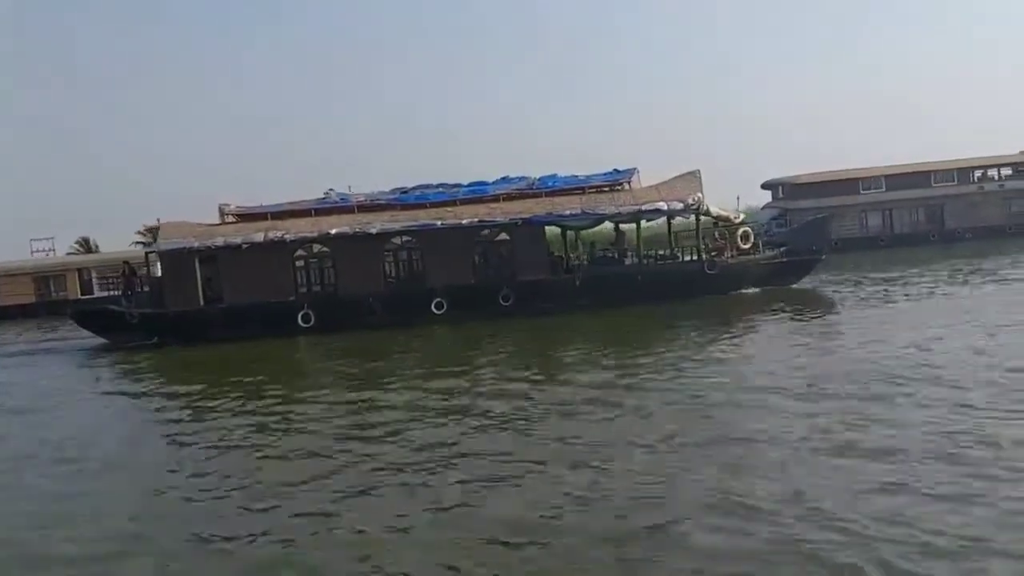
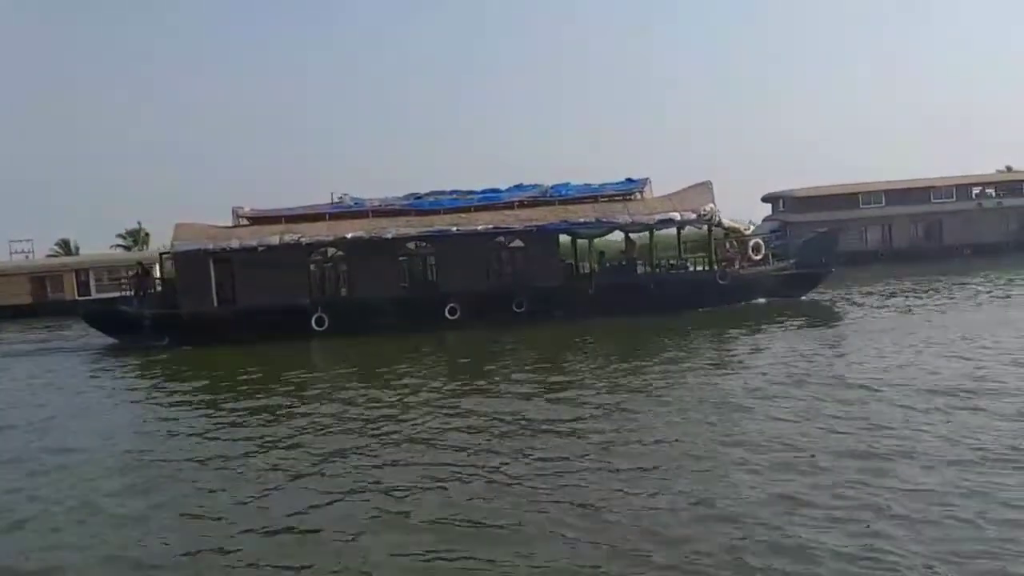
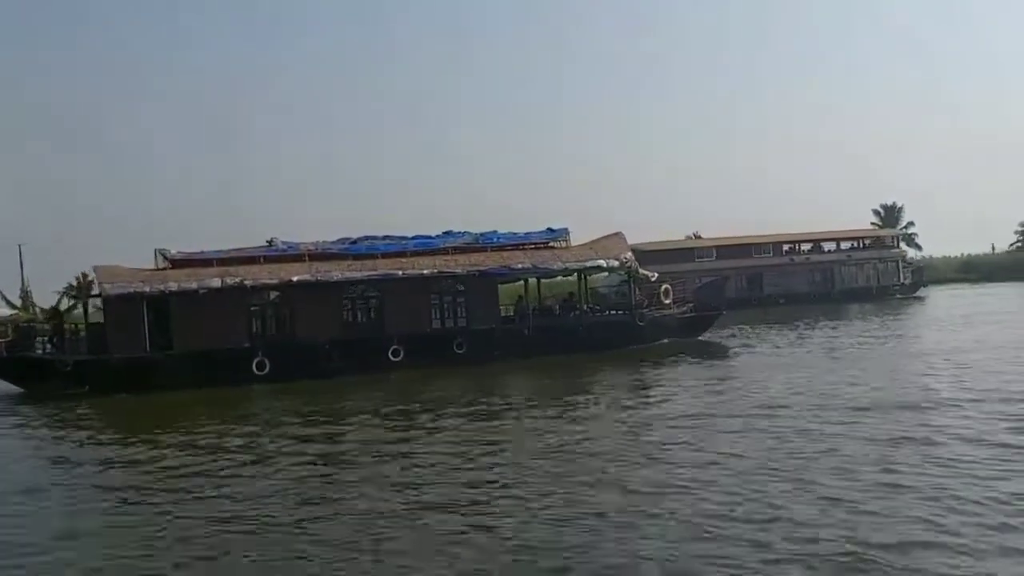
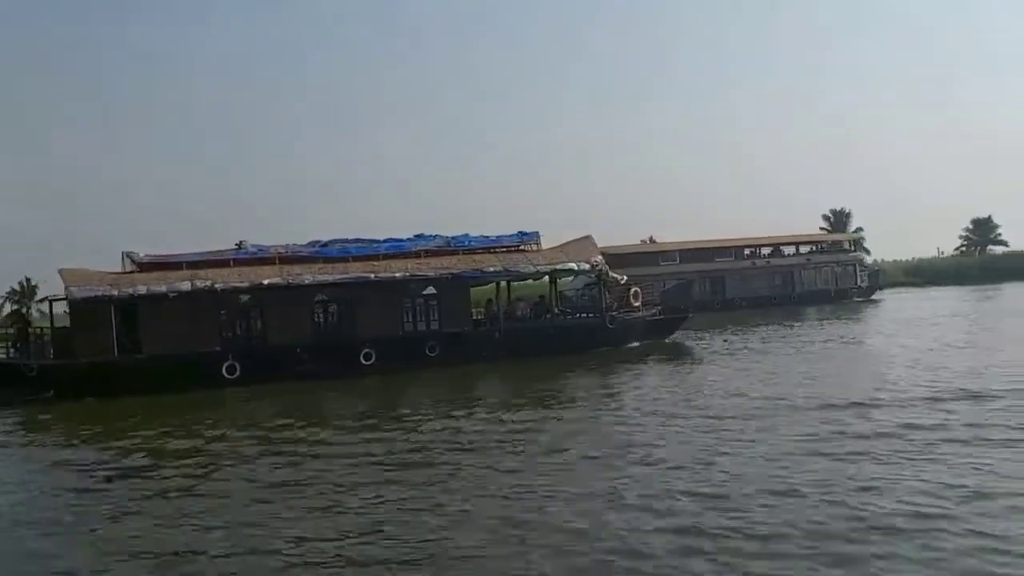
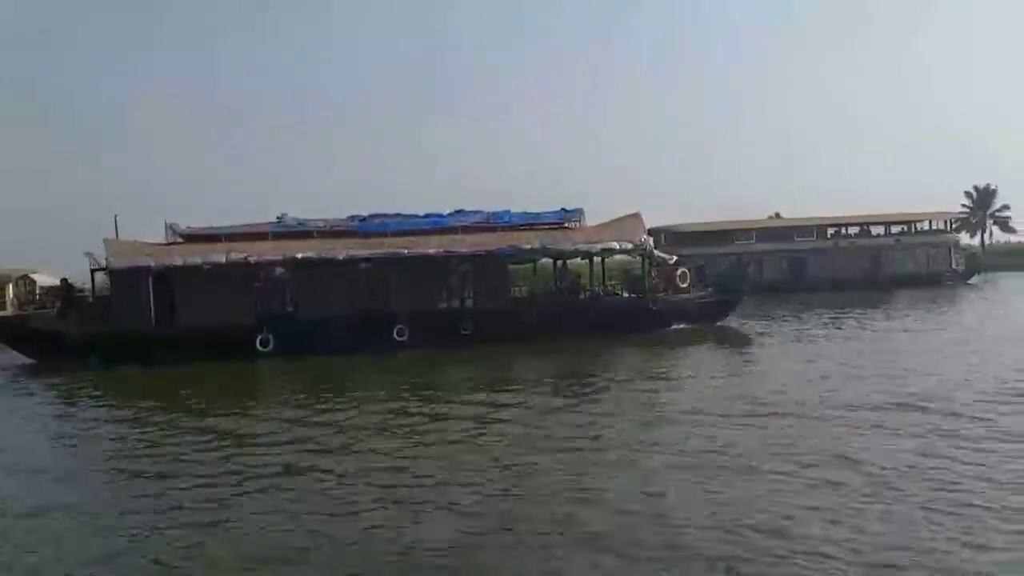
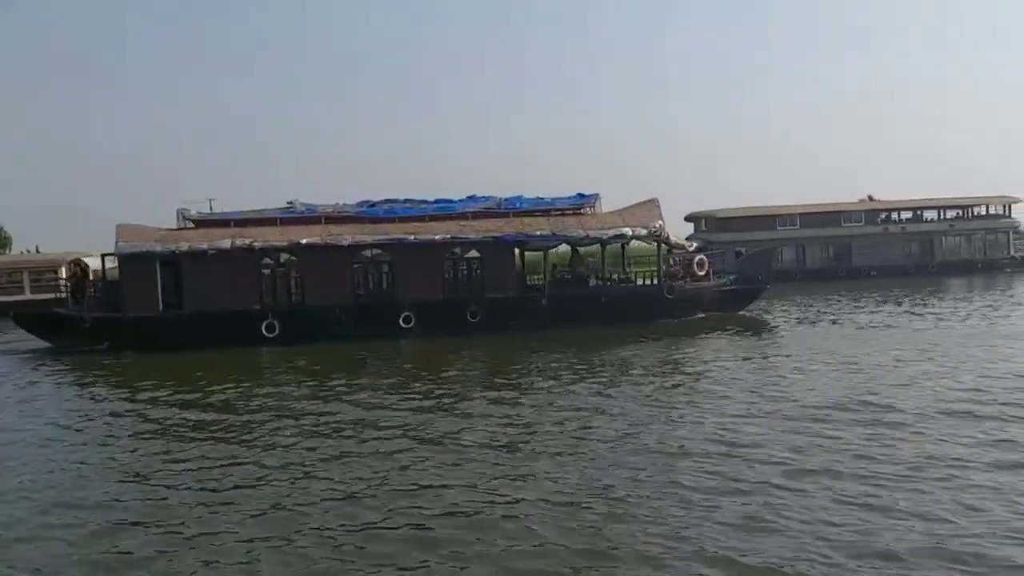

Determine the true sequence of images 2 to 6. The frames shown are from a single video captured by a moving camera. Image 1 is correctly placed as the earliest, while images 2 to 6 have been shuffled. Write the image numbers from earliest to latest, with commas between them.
2, 6, 5, 3, 4
